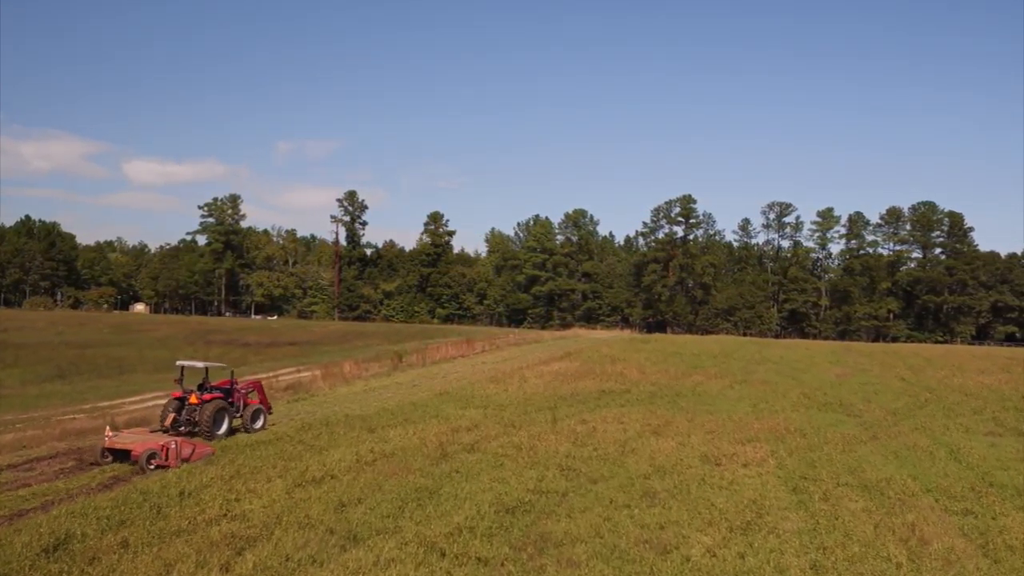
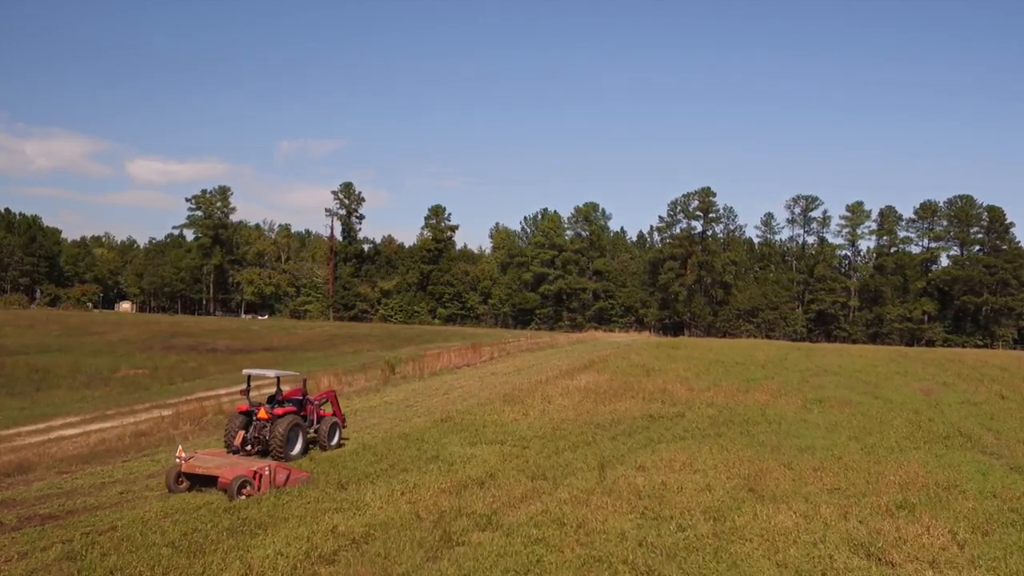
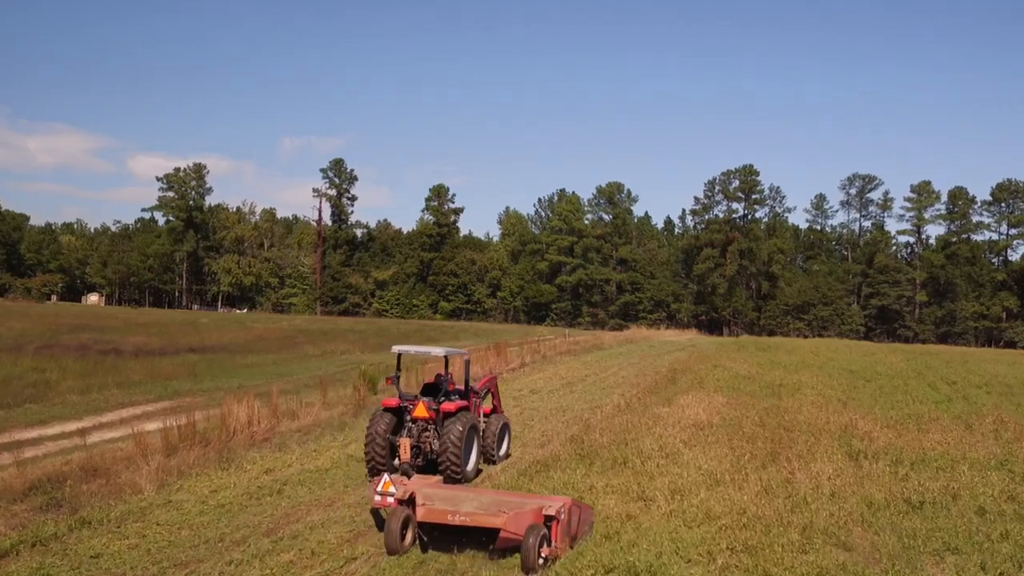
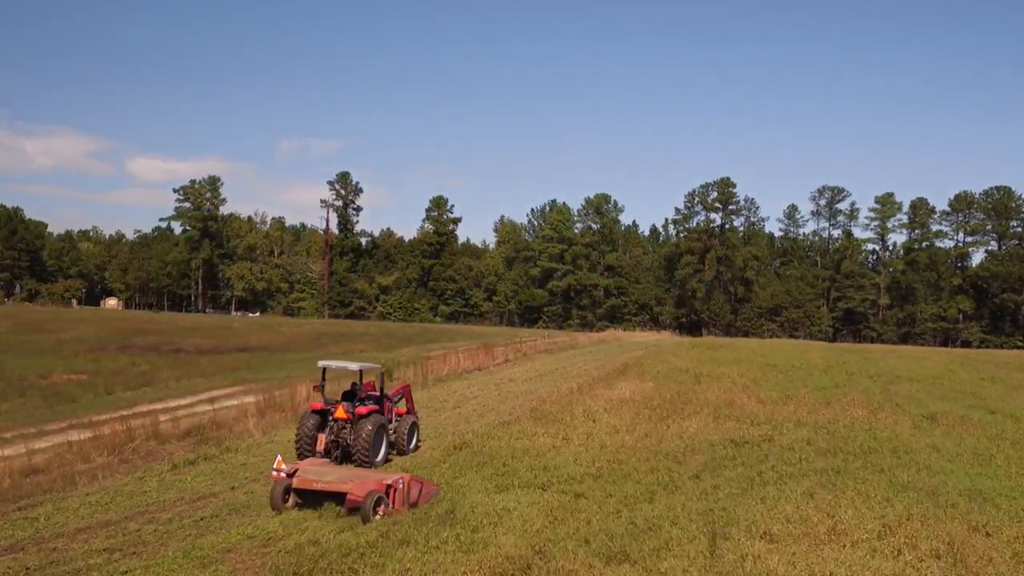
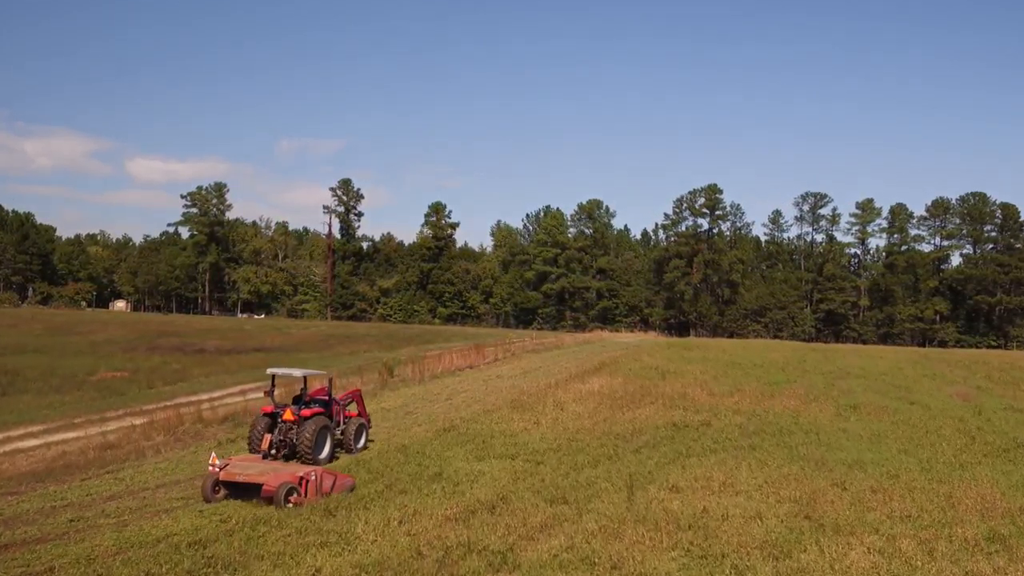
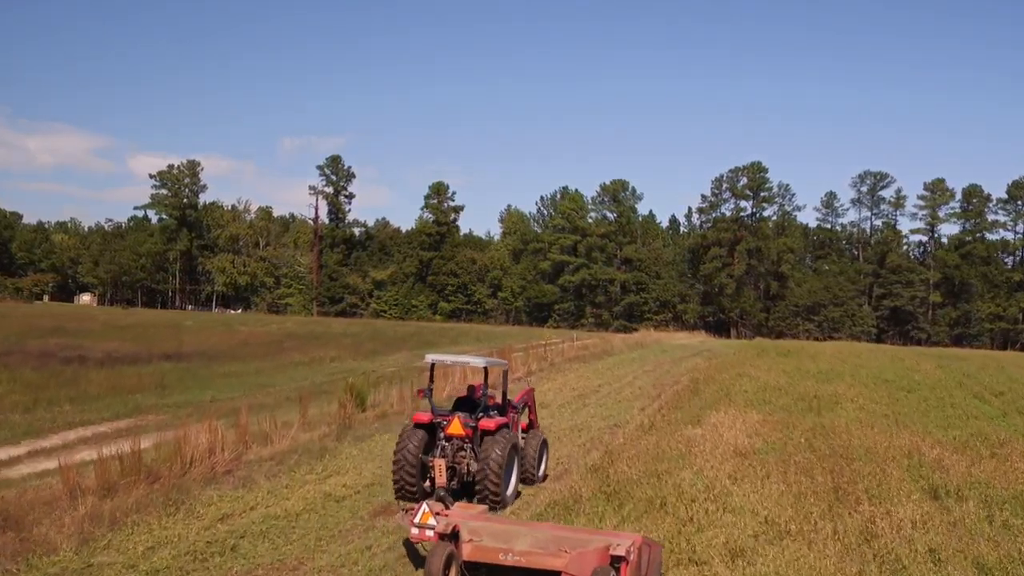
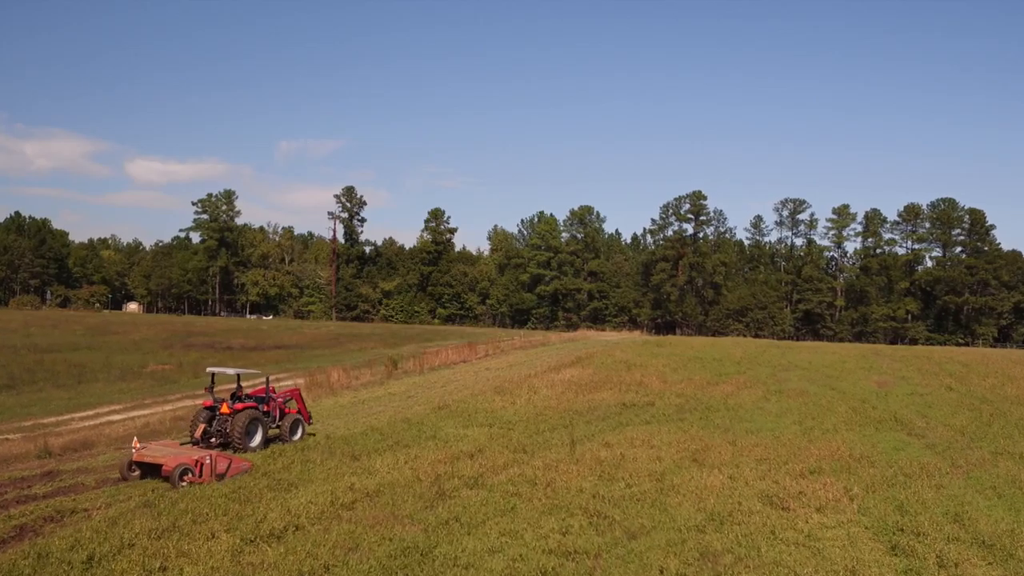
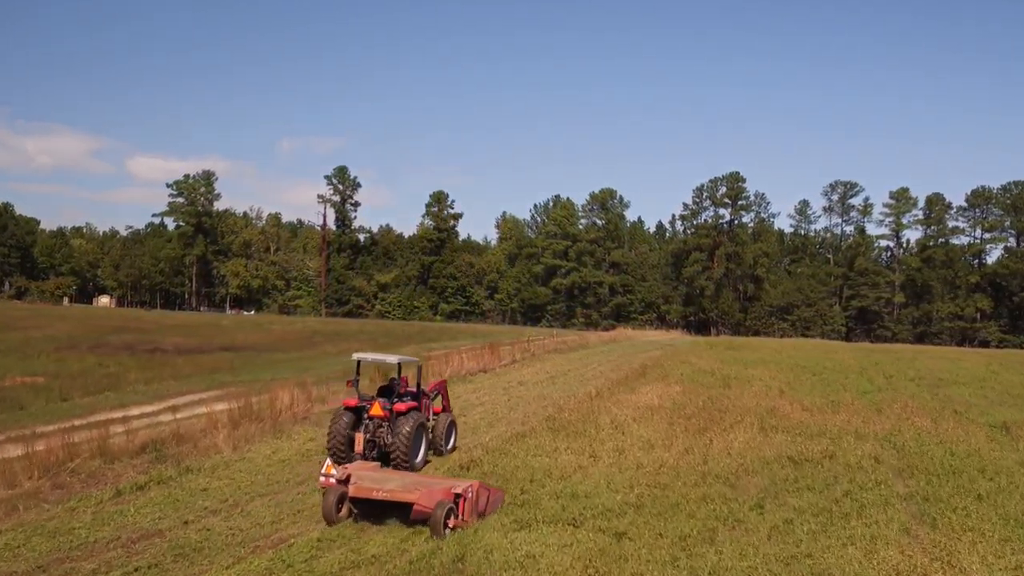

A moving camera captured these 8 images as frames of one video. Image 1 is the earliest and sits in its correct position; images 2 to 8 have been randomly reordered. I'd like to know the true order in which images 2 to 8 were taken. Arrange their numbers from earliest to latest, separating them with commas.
7, 2, 5, 4, 8, 3, 6
